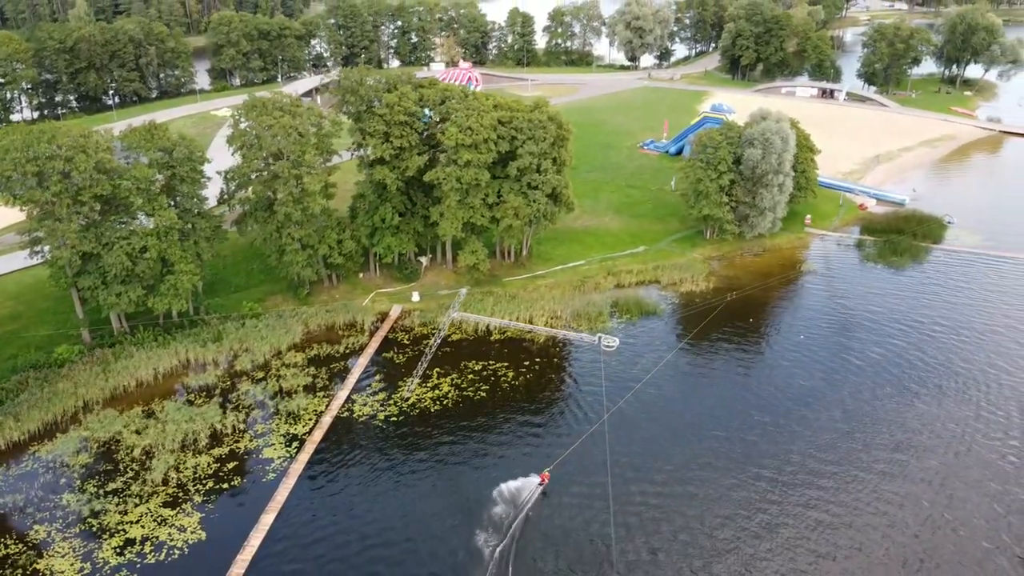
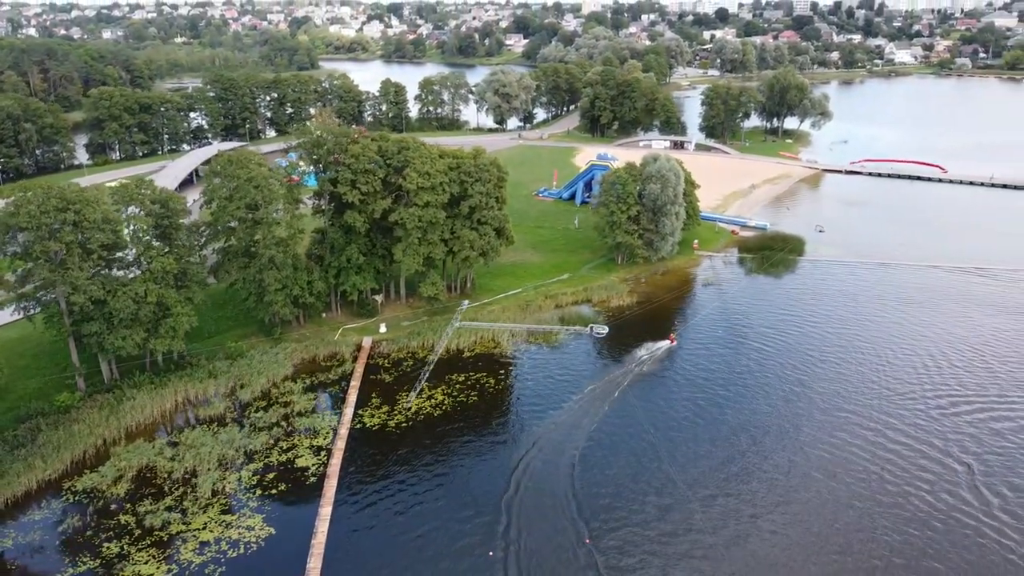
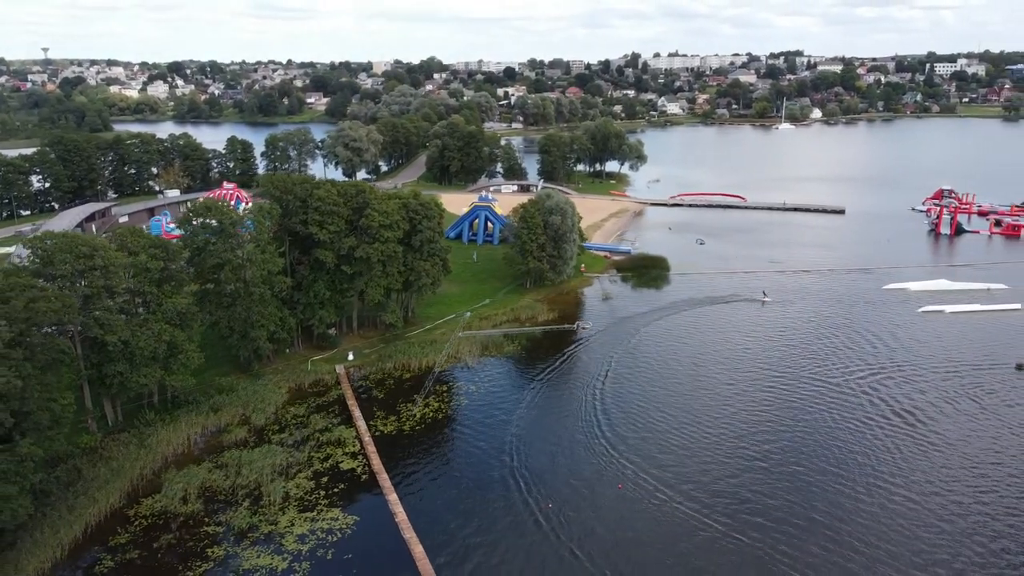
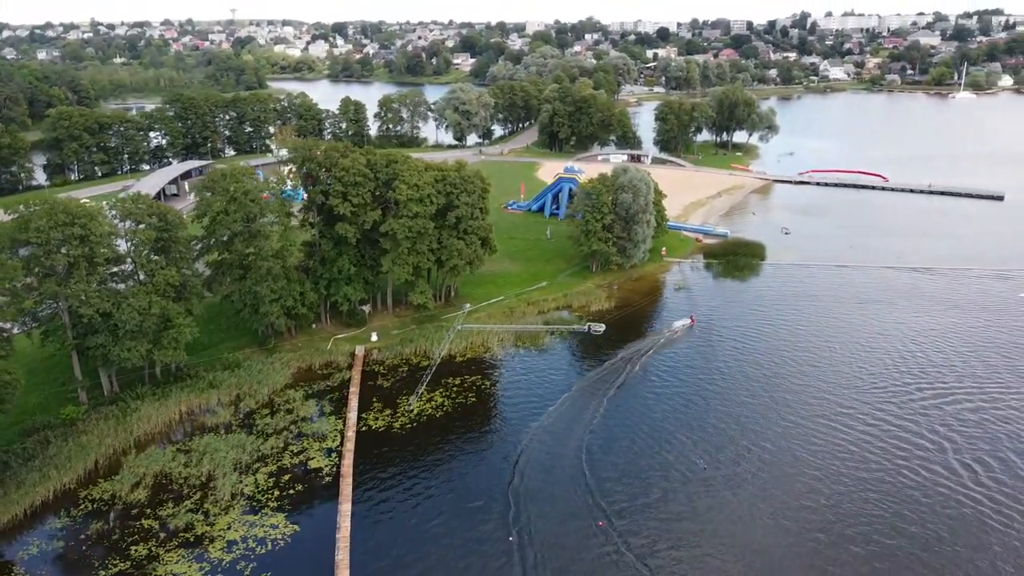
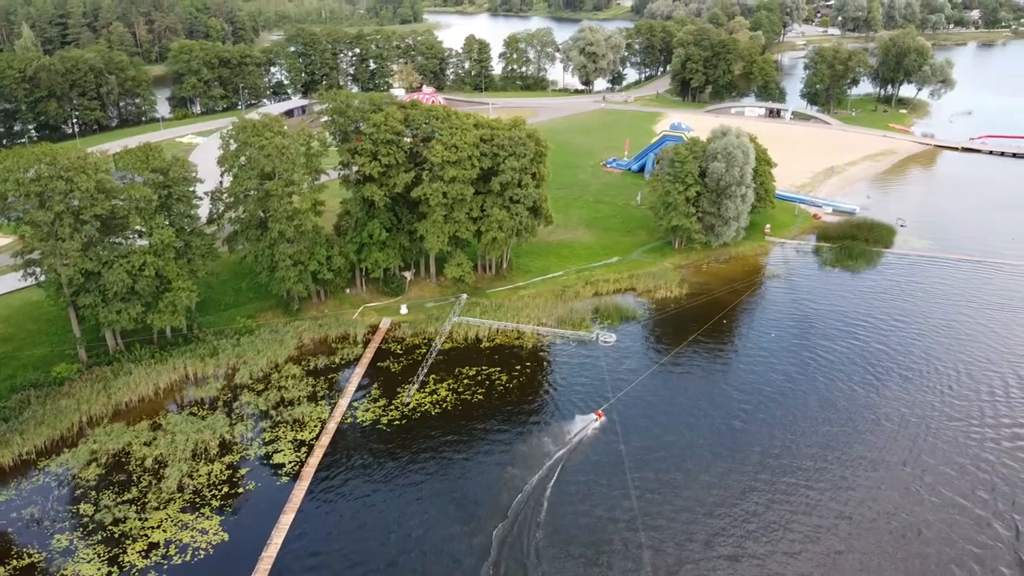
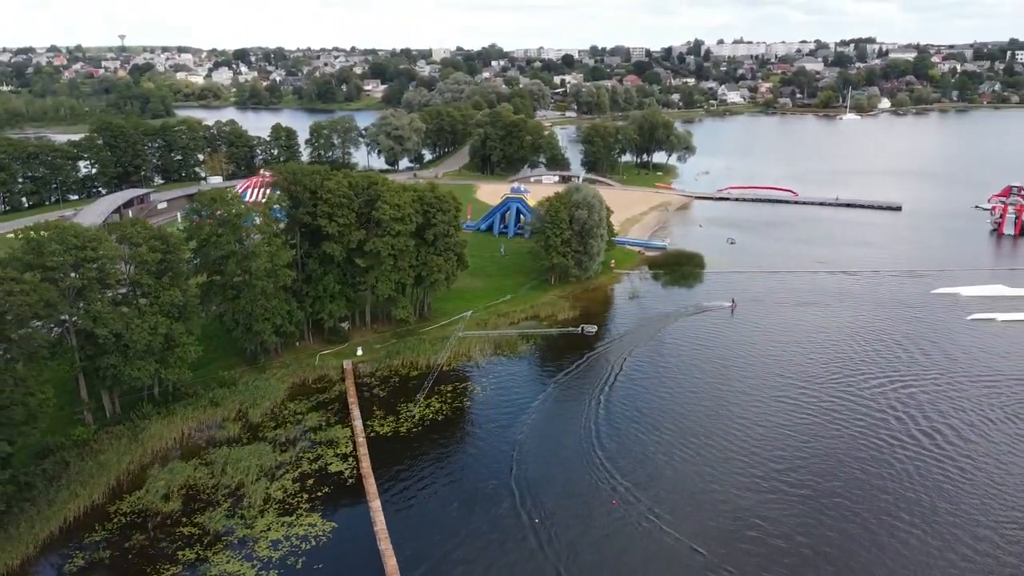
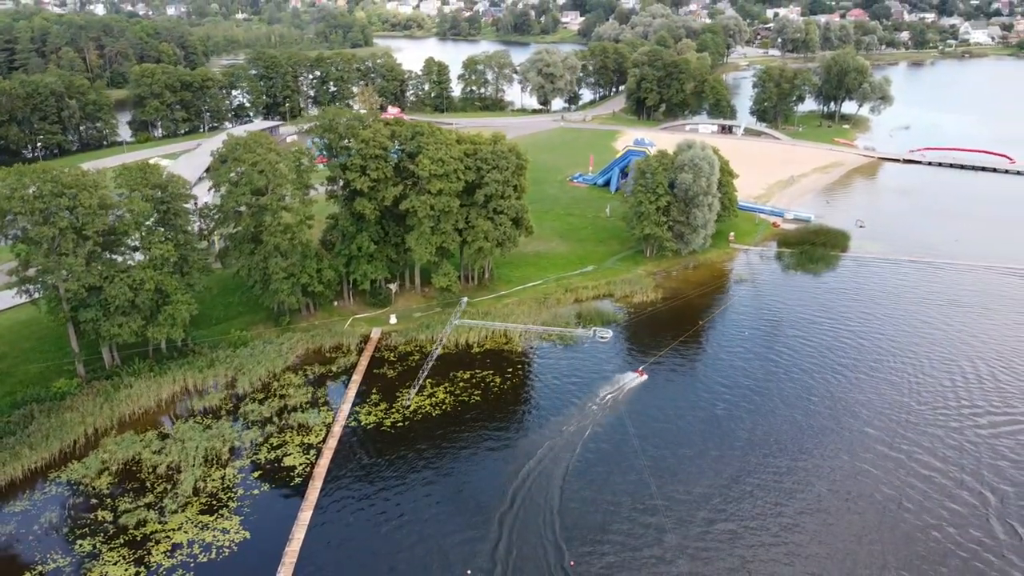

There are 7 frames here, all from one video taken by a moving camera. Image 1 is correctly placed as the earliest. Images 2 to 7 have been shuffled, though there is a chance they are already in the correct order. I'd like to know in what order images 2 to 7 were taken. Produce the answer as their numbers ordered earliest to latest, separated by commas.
5, 7, 2, 4, 6, 3
